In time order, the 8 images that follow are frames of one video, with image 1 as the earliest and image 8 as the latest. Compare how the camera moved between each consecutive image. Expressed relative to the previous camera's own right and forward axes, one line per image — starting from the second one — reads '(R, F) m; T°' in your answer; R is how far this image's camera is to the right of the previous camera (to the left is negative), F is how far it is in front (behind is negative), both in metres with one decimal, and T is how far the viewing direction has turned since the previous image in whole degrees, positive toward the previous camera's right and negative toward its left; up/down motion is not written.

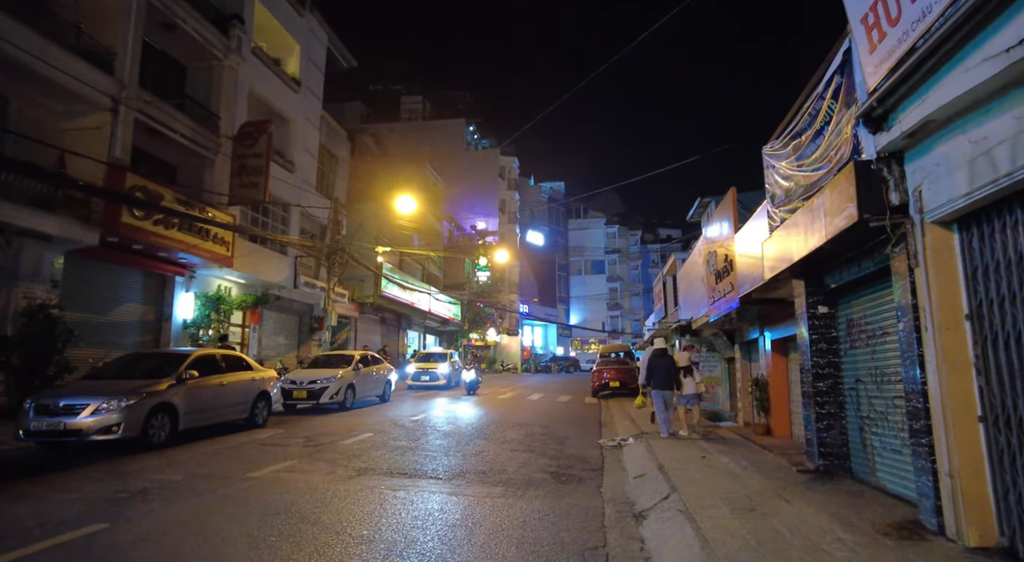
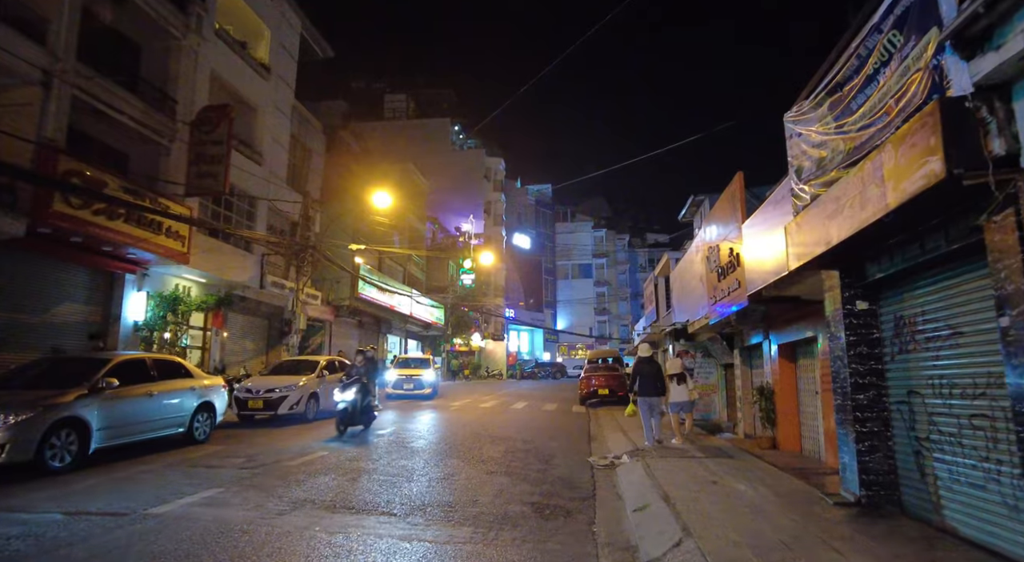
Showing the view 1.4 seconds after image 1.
(+0.1, +1.2) m; +1°
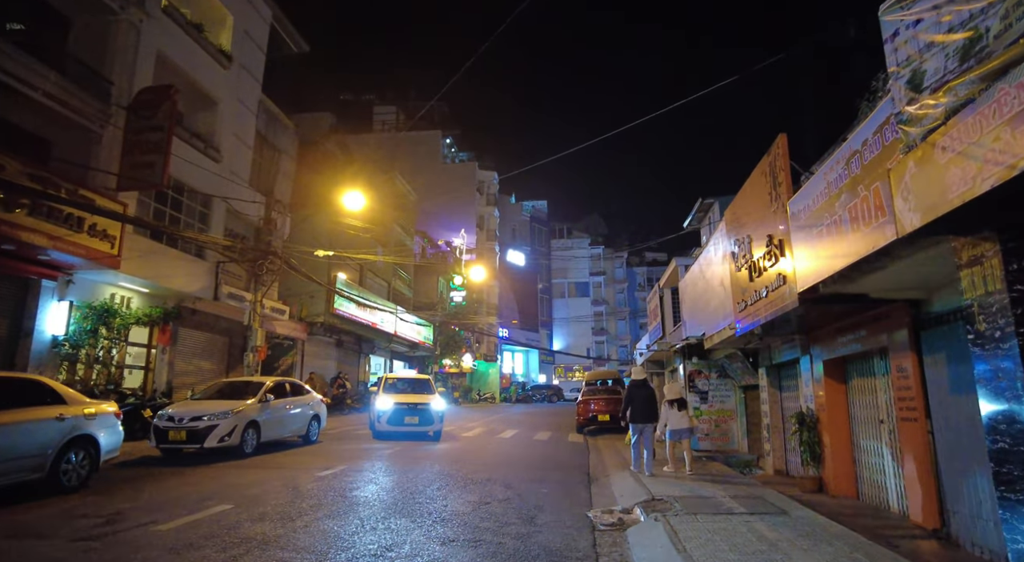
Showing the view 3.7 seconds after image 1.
(+0.3, +2.2) m; 0°
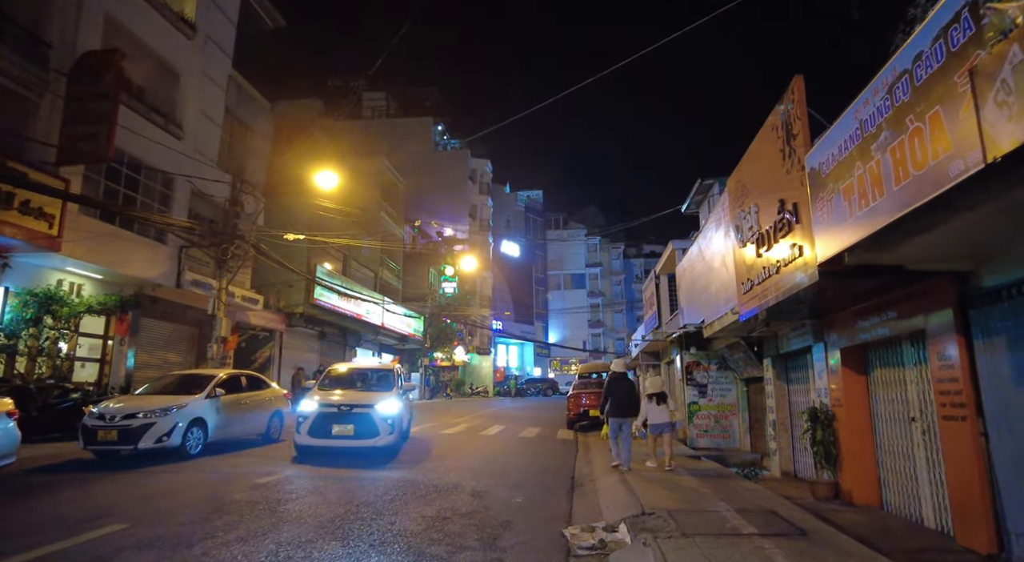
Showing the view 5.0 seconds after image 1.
(+0.4, +1.2) m; 0°
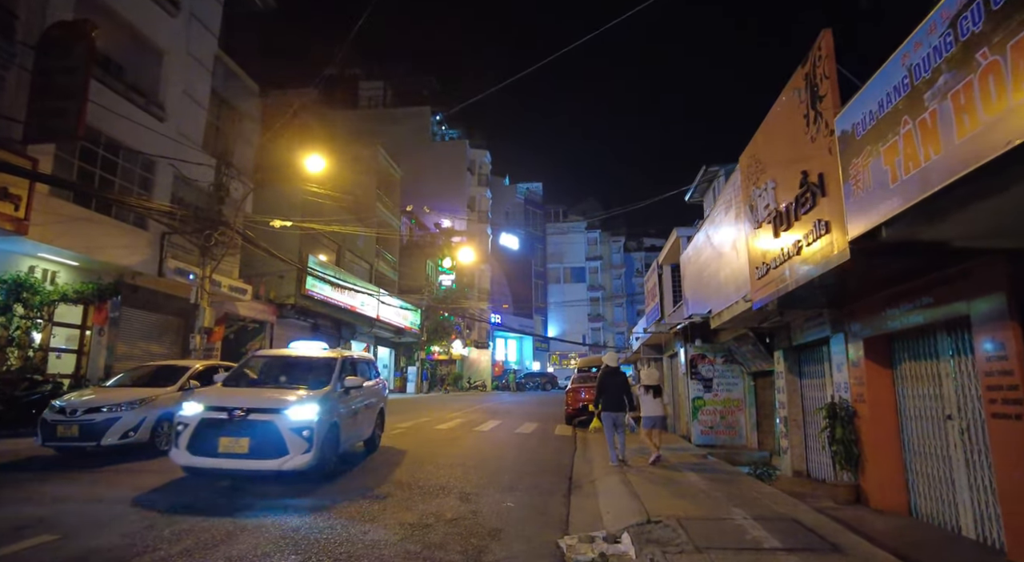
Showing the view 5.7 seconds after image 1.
(+0.1, +0.7) m; 0°
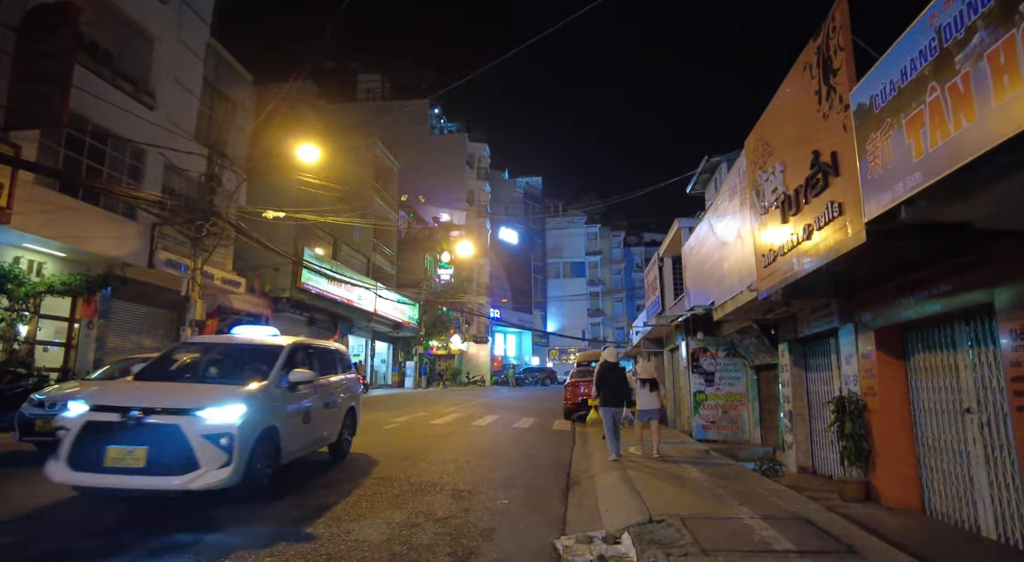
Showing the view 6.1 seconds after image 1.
(0.0, +0.3) m; 0°
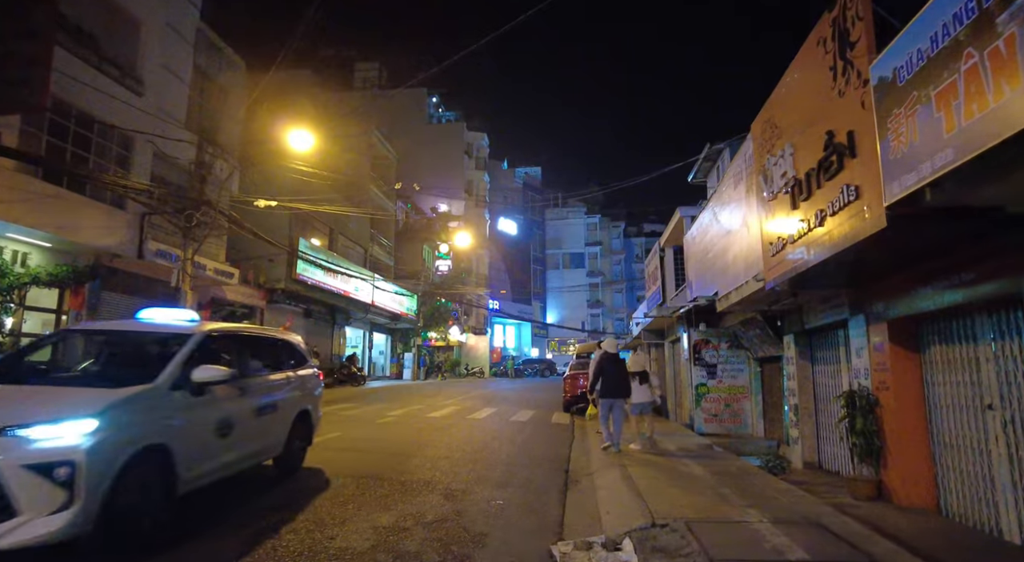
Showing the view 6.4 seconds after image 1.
(0.0, +0.3) m; 0°
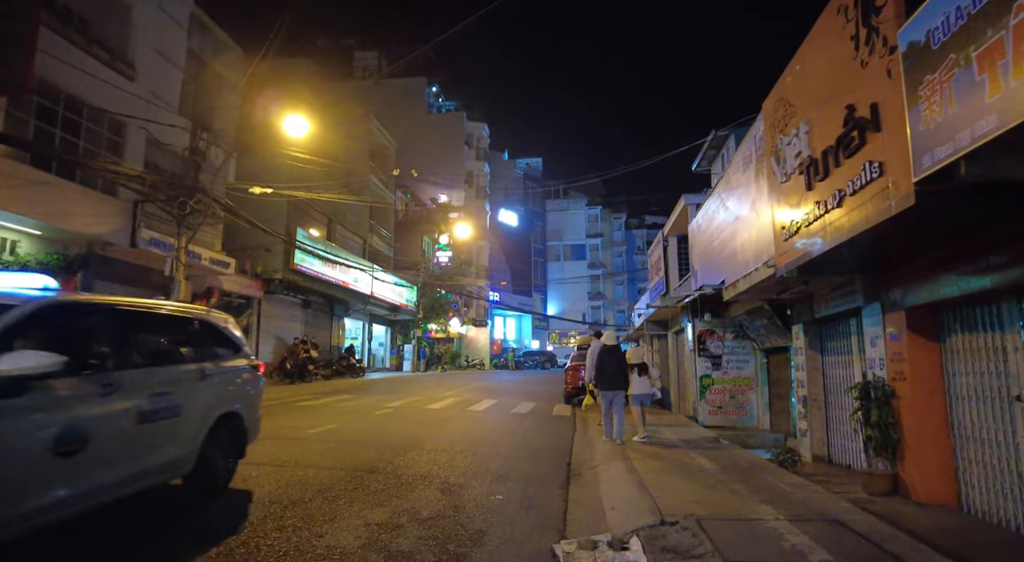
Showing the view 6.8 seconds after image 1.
(0.0, +0.3) m; 0°
